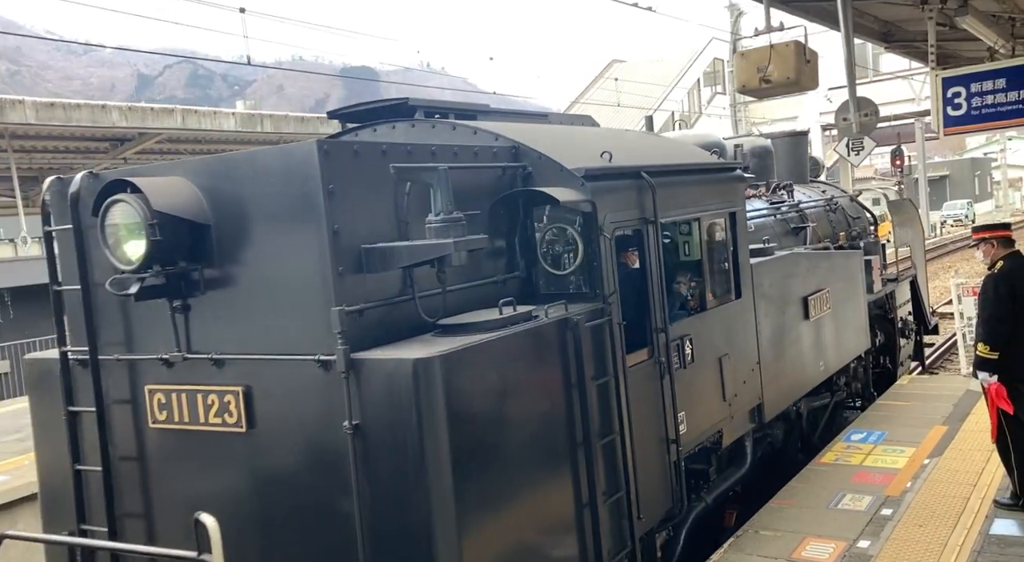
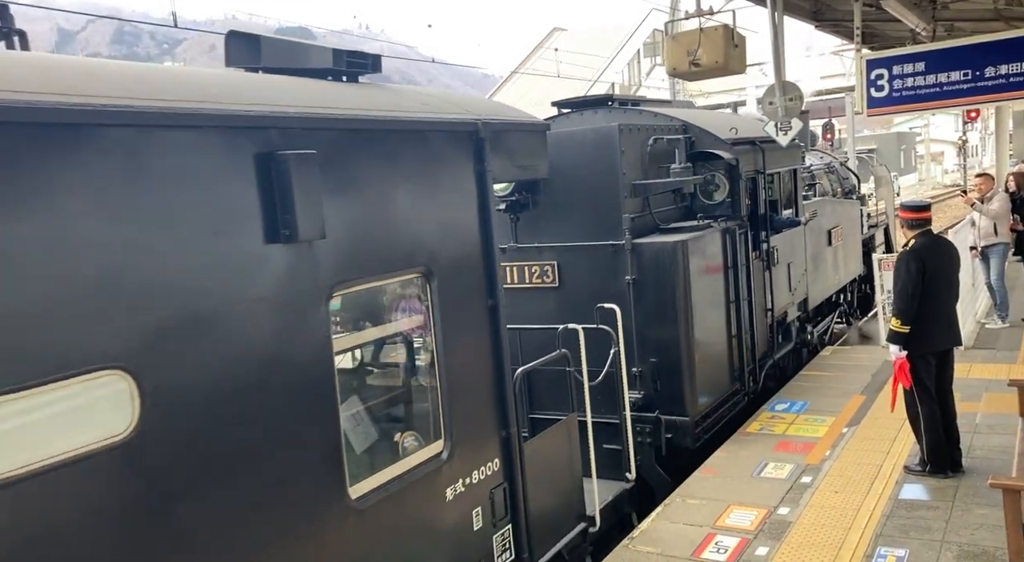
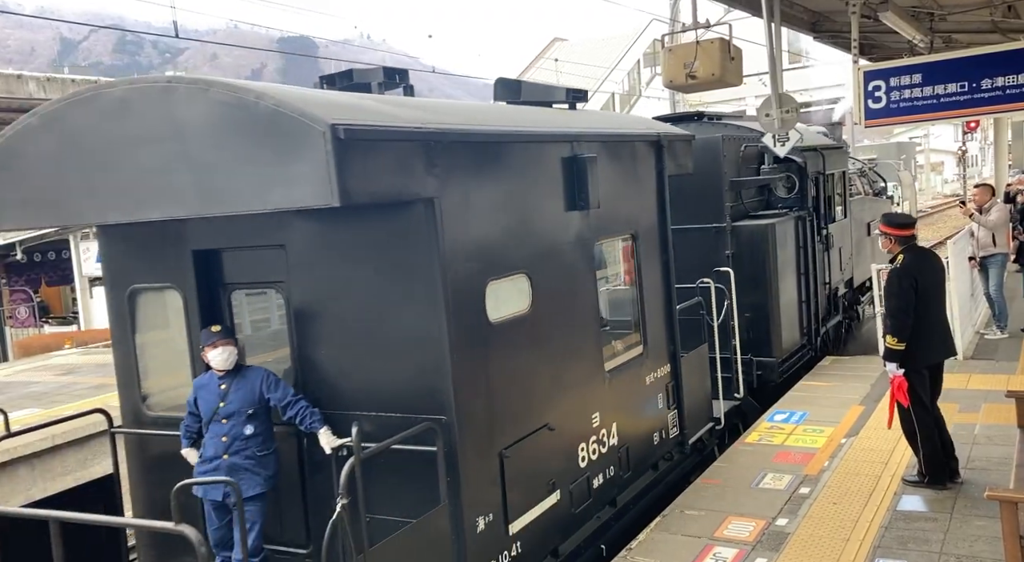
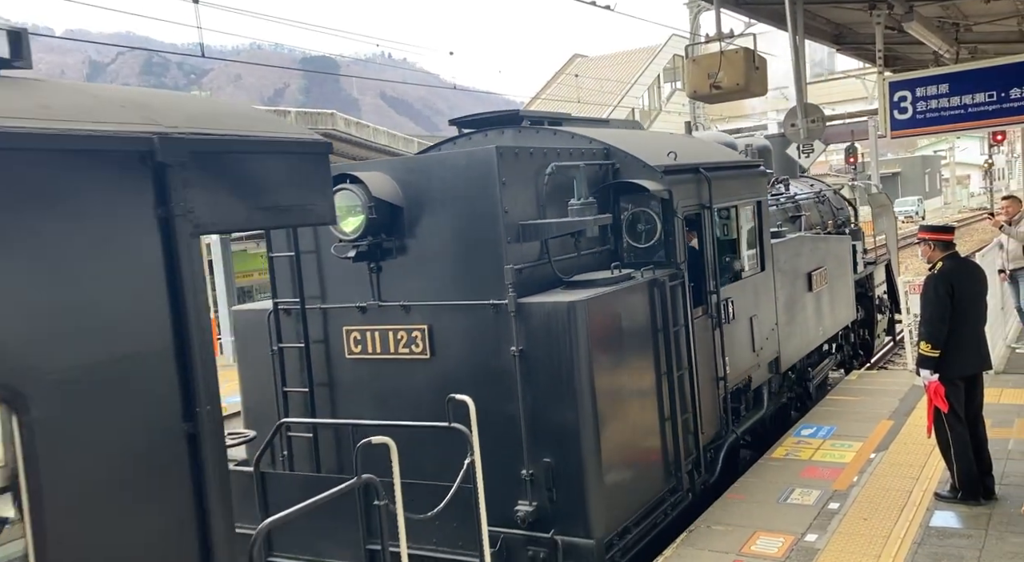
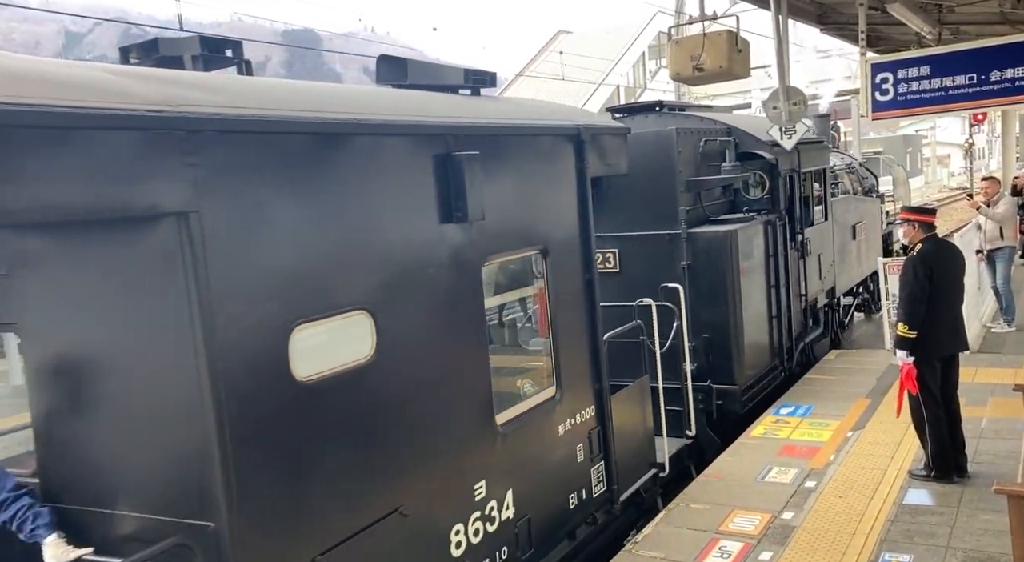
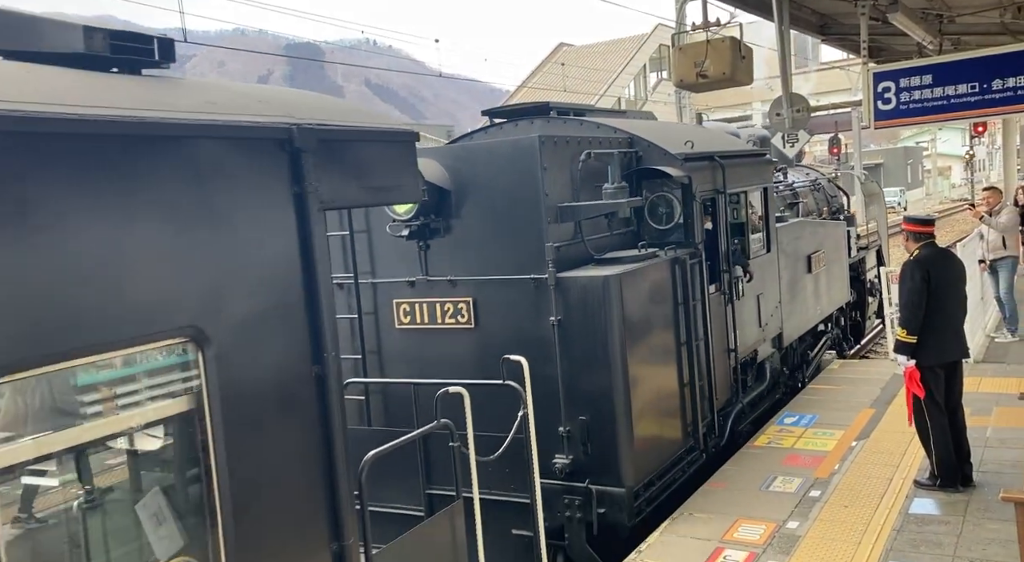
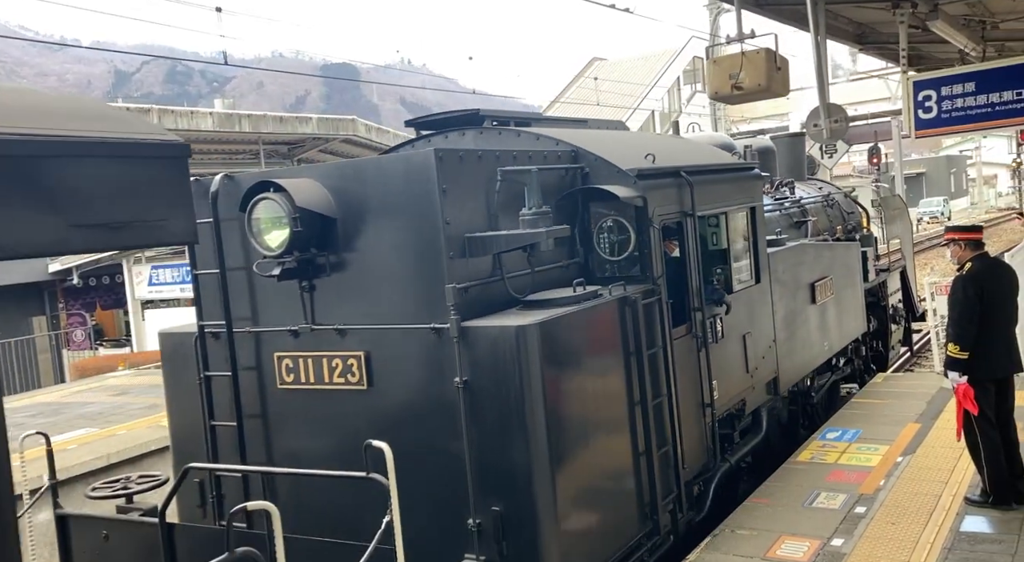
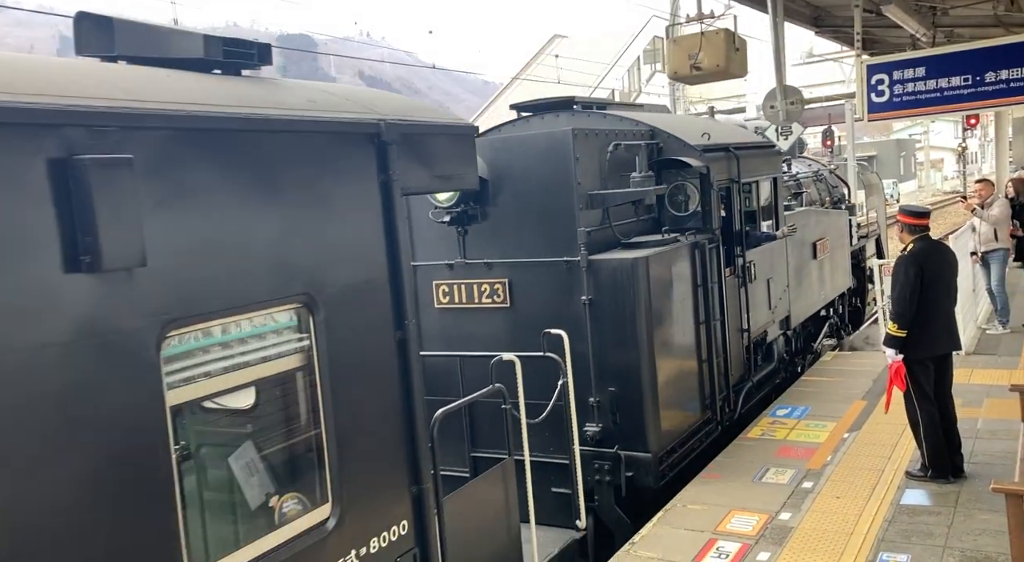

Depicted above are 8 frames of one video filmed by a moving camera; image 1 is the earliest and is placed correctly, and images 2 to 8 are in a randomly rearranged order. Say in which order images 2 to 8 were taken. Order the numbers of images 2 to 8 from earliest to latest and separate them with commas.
7, 4, 6, 8, 2, 5, 3
